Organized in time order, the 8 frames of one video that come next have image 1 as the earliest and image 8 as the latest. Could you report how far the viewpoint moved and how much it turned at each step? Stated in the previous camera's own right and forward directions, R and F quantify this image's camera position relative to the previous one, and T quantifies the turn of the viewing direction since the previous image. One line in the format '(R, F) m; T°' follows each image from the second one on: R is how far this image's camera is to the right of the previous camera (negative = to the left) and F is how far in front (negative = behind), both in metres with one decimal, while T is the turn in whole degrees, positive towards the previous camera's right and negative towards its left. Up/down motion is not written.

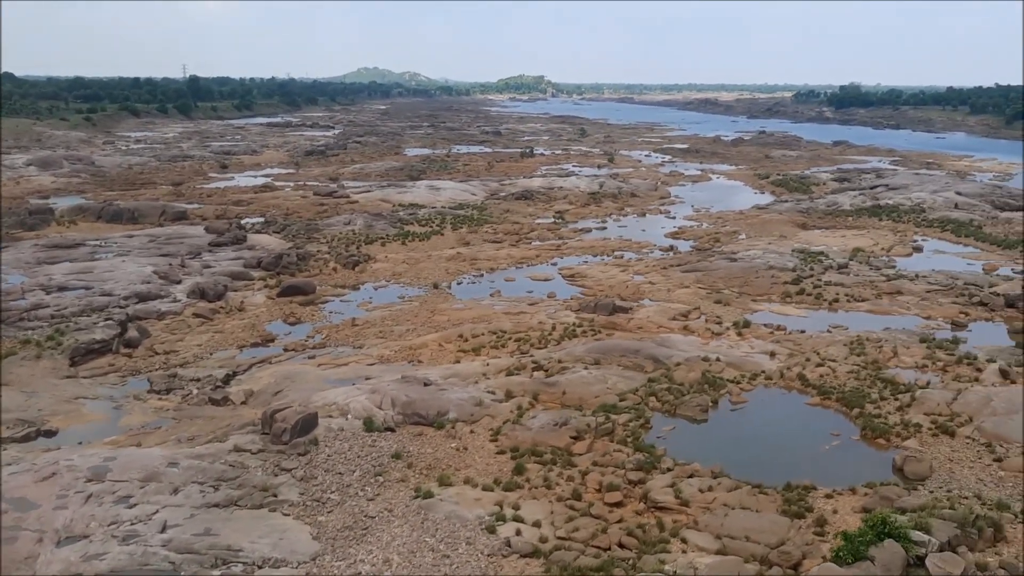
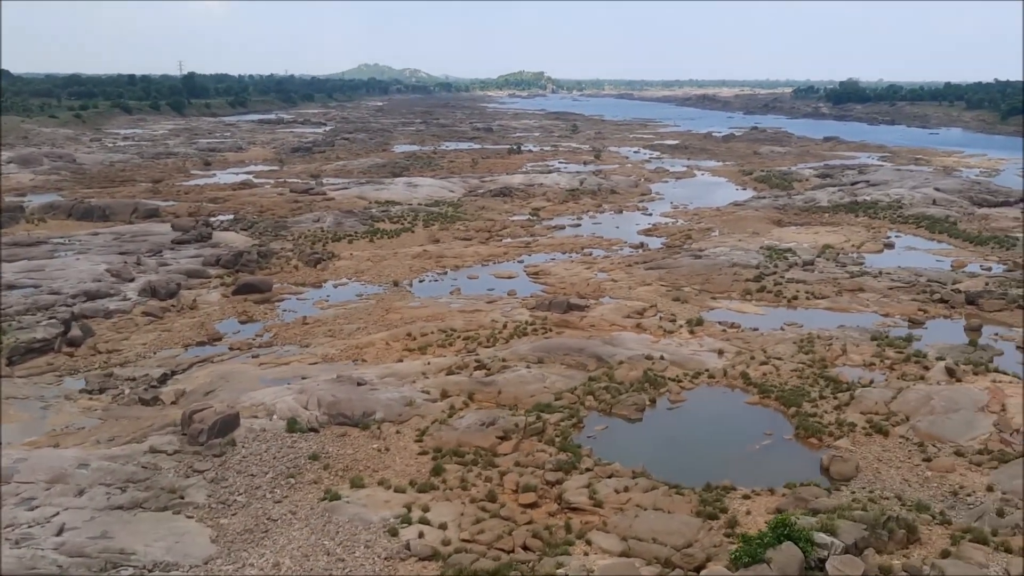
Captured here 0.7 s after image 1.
(+1.0, +0.2) m; 0°
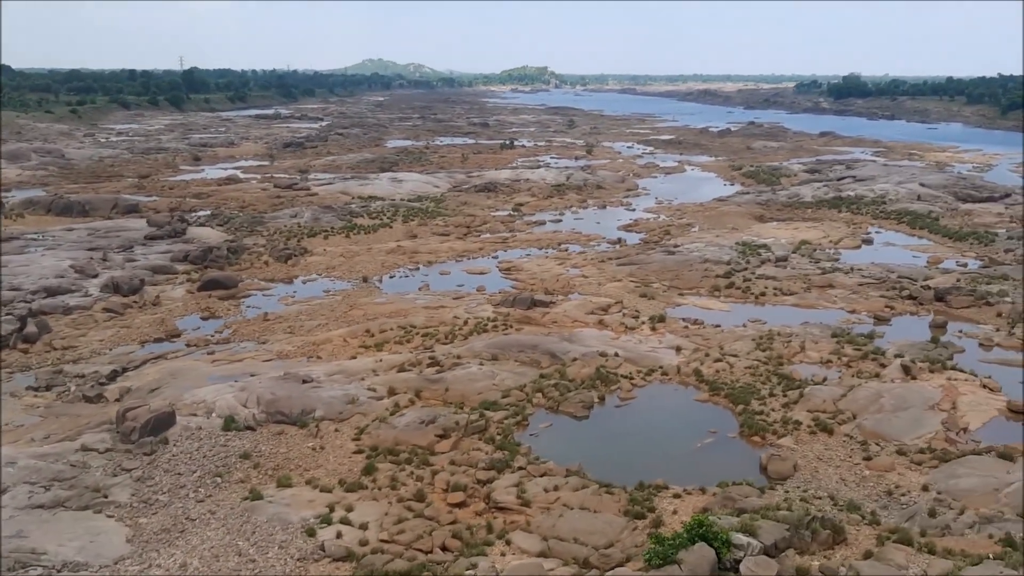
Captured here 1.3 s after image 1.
(+0.9, +0.1) m; 0°
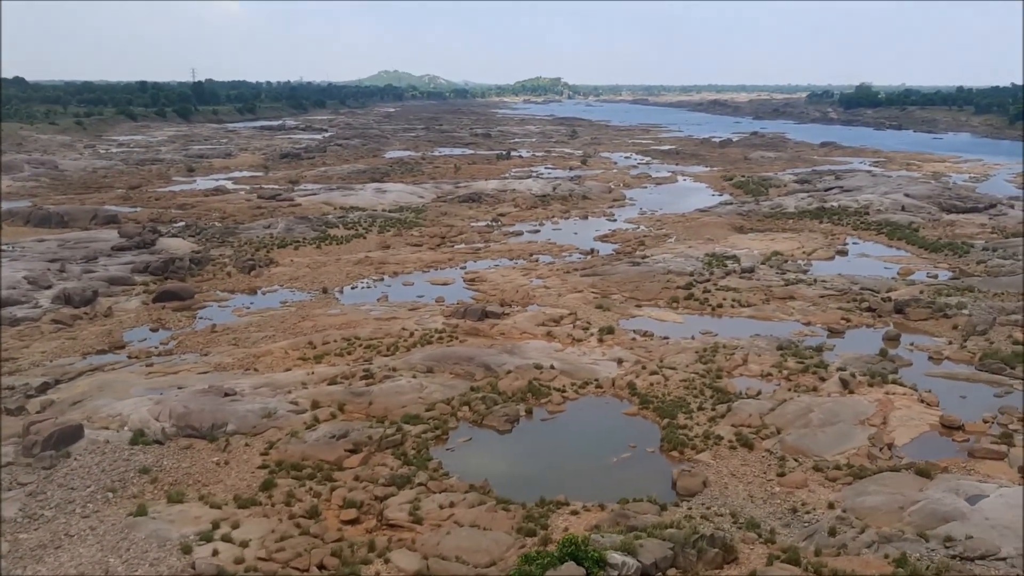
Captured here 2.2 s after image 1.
(+1.3, +0.2) m; -1°
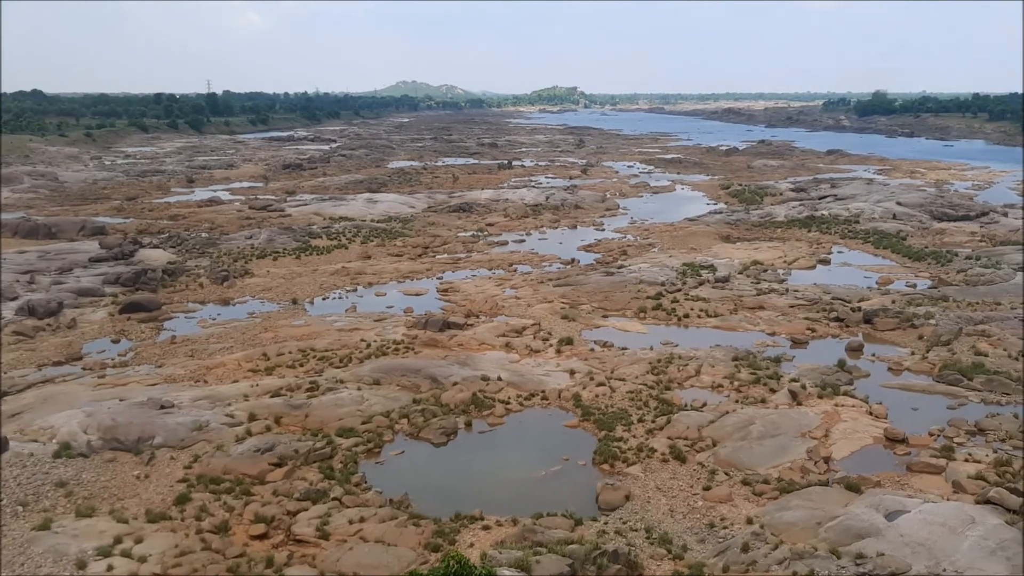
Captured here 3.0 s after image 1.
(+1.2, +0.1) m; -1°
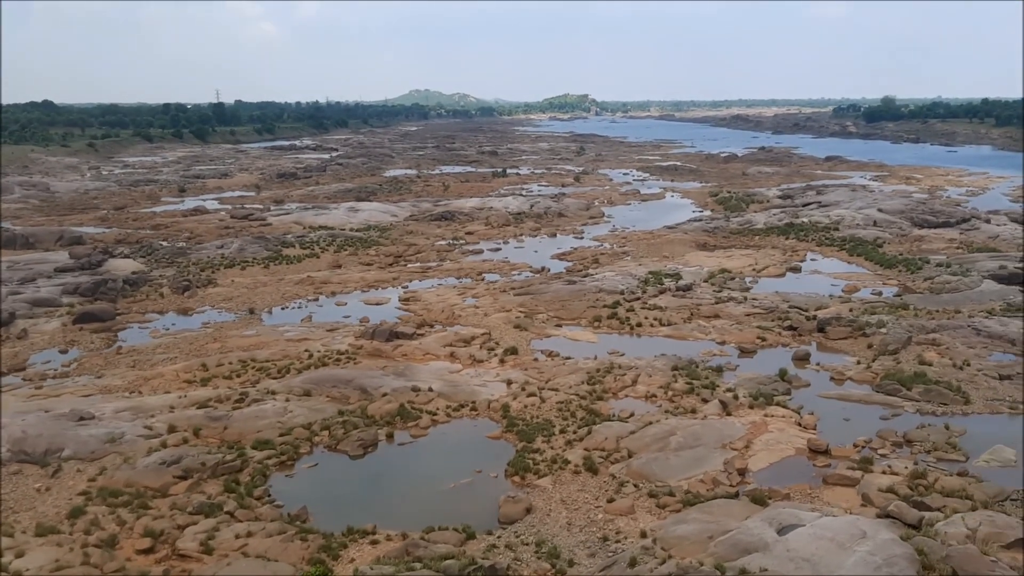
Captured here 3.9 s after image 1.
(+1.3, +0.1) m; -1°
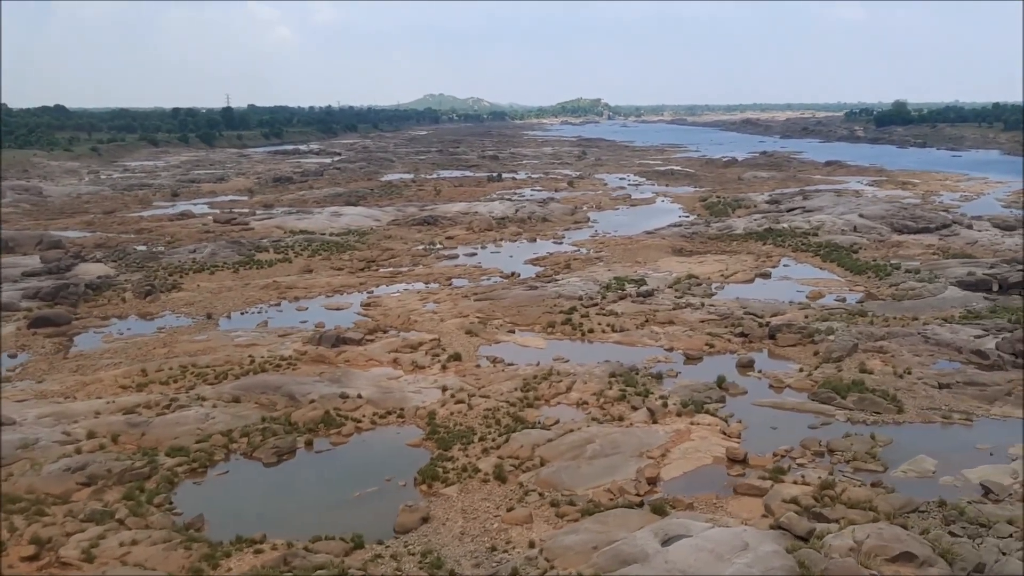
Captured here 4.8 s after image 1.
(+1.4, +0.1) m; -1°
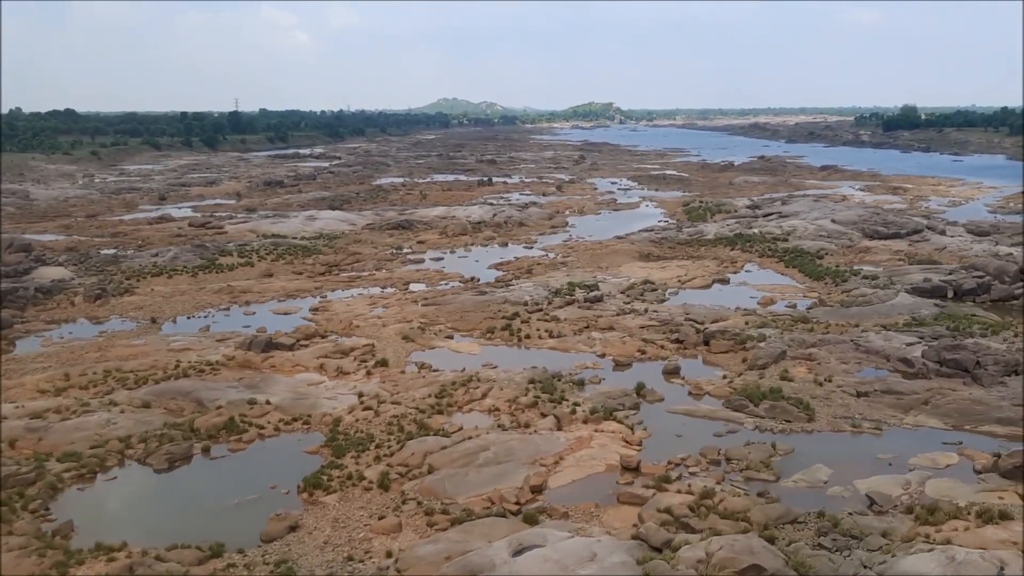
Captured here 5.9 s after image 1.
(+1.6, +0.1) m; -1°
